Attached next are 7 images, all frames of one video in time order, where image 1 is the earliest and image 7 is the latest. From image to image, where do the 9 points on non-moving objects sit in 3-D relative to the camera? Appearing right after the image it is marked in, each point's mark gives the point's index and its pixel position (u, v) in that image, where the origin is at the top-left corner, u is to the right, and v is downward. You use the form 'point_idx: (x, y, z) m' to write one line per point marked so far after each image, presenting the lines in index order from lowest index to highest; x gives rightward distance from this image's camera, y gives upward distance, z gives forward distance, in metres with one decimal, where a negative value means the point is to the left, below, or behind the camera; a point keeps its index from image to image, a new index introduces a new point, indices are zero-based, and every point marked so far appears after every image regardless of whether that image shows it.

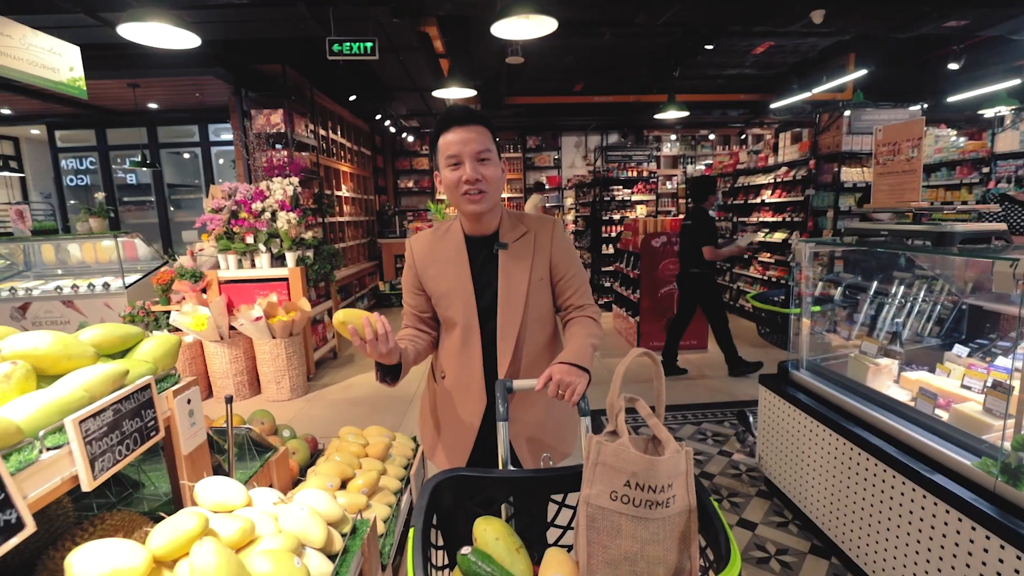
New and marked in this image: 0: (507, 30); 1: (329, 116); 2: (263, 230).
0: (0.0, +1.8, +3.4) m
1: (-2.4, +2.3, +6.5) m
2: (-2.2, +0.5, +4.4) m
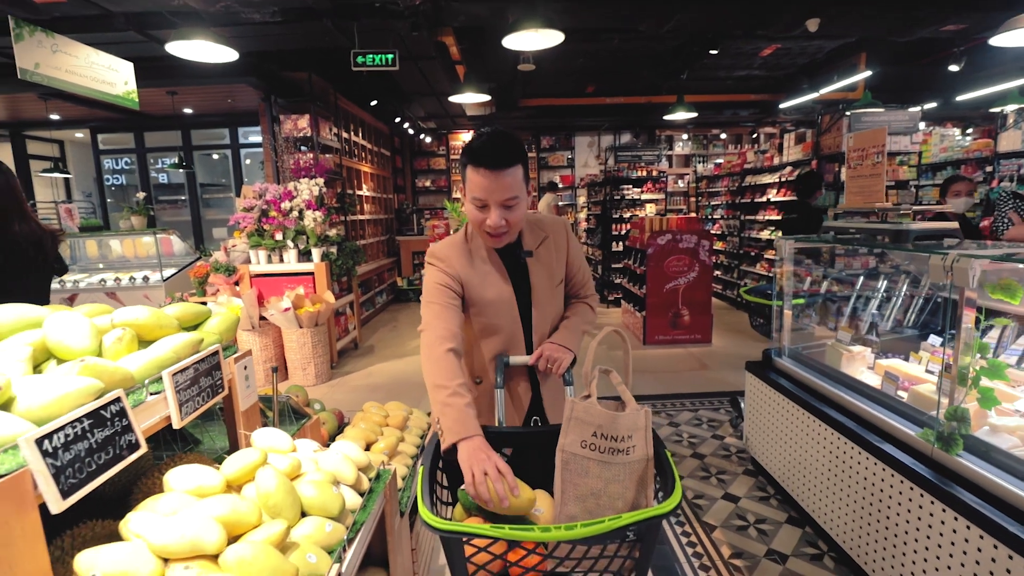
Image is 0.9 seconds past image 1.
0: (0.0, +1.8, +3.6) m
1: (-2.2, +2.3, +6.9) m
2: (-2.1, +0.6, +4.8) m
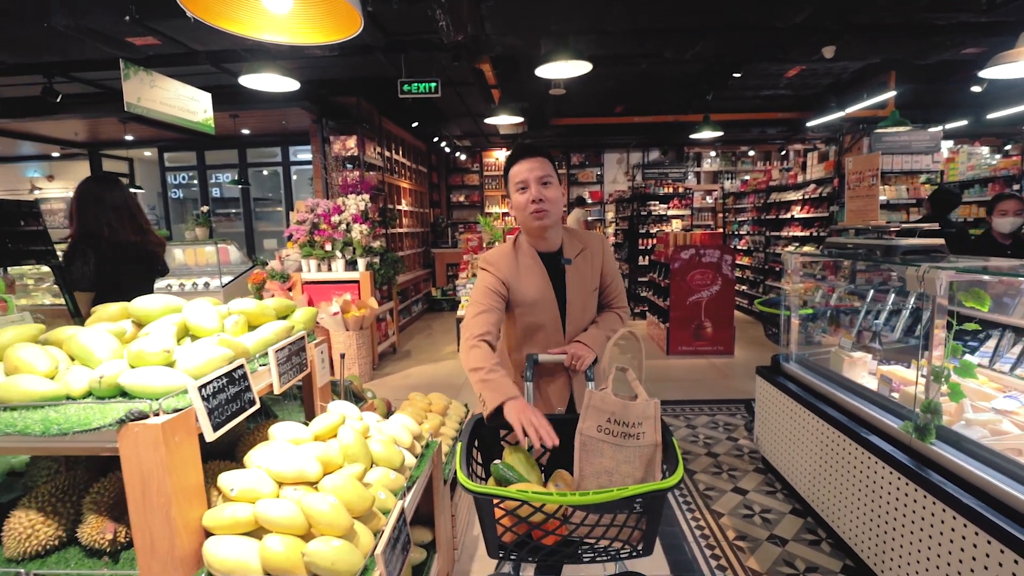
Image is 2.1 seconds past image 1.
0: (+0.3, +1.7, +4.0) m
1: (-1.8, +2.2, +7.3) m
2: (-1.8, +0.5, +5.2) m
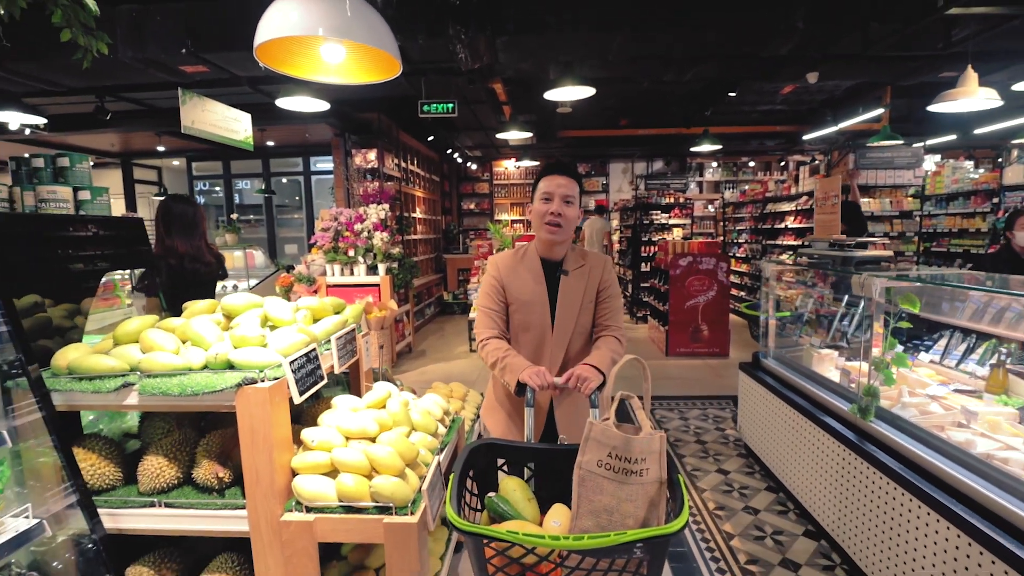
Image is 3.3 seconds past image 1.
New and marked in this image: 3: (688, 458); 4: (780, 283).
0: (+0.4, +1.7, +4.4) m
1: (-1.6, +2.1, +7.8) m
2: (-1.7, +0.5, +5.6) m
3: (+1.2, -1.2, +3.5) m
4: (+1.8, 0.0, +3.4) m
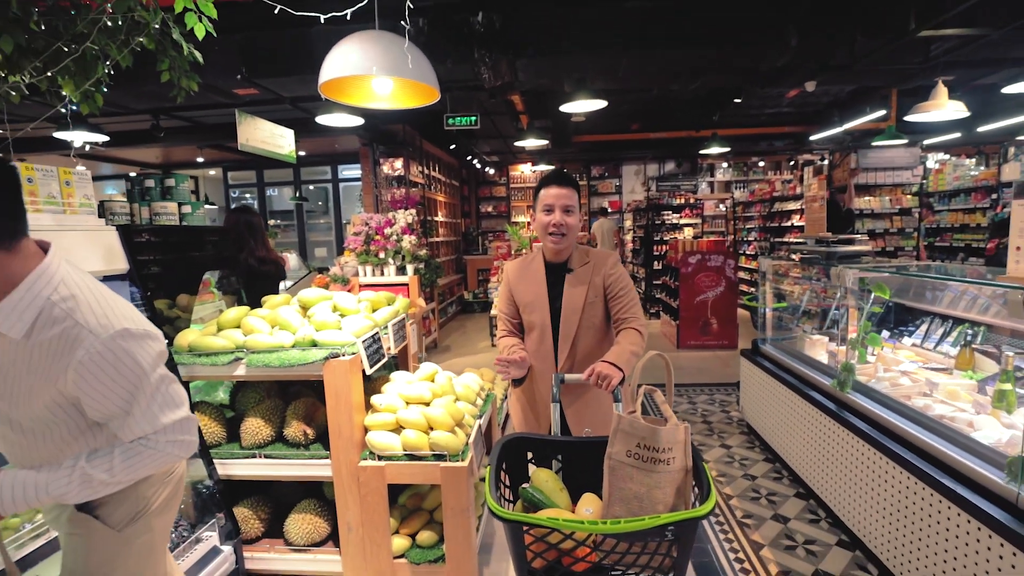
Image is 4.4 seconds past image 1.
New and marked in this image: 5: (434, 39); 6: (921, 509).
0: (+0.6, +1.7, +4.8) m
1: (-1.4, +2.1, +8.2) m
2: (-1.5, +0.5, +6.1) m
3: (+1.4, -1.1, +3.9) m
4: (+2.0, +0.1, +3.8) m
5: (-0.6, +2.0, +4.0) m
6: (+1.7, -0.9, +2.0) m
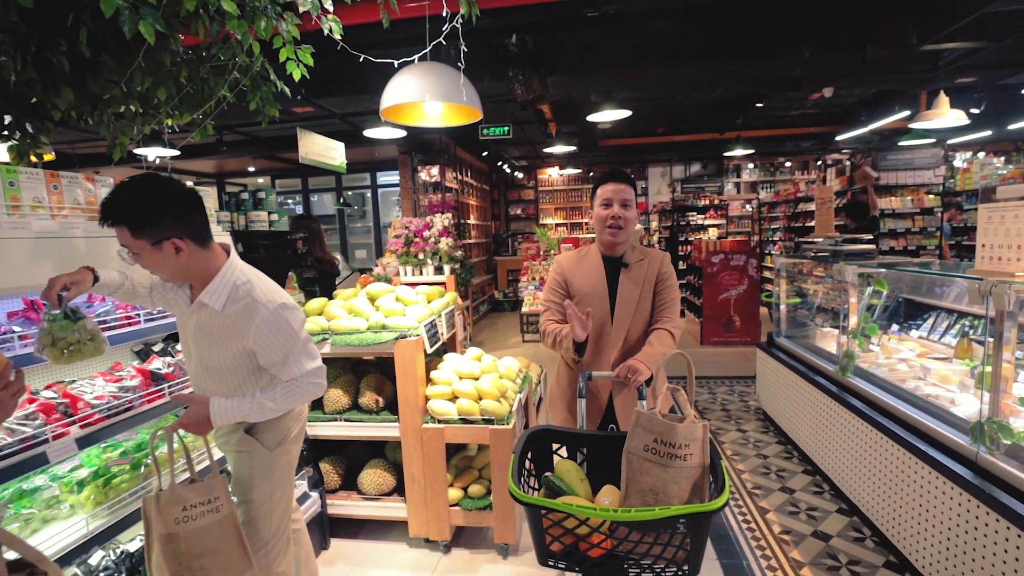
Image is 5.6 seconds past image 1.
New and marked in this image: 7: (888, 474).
0: (+0.9, +1.8, +5.2) m
1: (-0.8, +2.2, +8.7) m
2: (-1.1, +0.5, +6.5) m
3: (+1.7, -1.1, +4.2) m
4: (+2.3, +0.1, +4.1) m
5: (-0.3, +2.0, +4.5) m
6: (+1.8, -0.9, +2.3) m
7: (+1.9, -0.9, +2.5) m
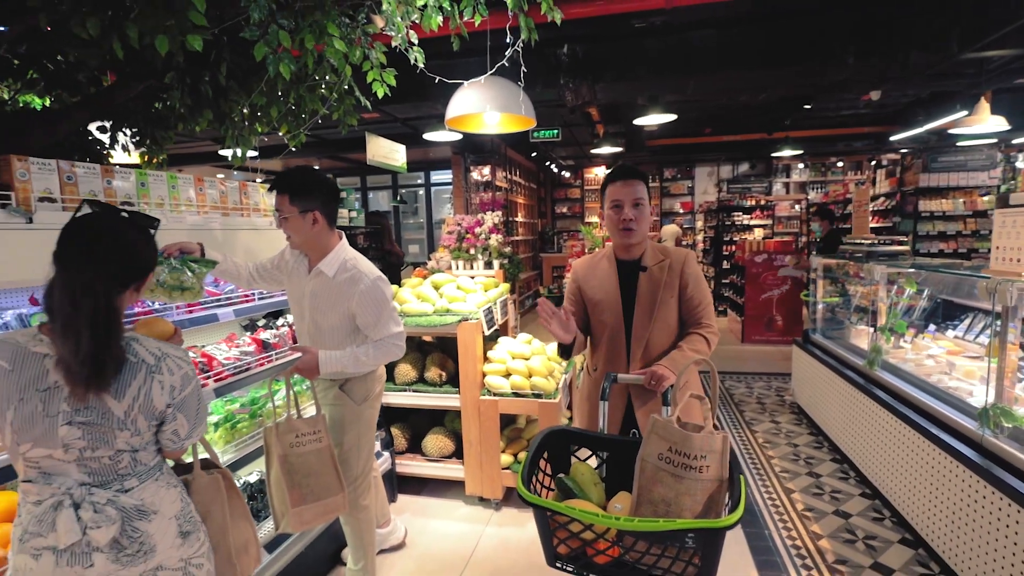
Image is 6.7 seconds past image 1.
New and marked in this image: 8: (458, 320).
0: (+1.4, +1.8, +5.4) m
1: (0.0, +2.3, +9.1) m
2: (-0.4, +0.6, +6.9) m
3: (+2.1, -1.1, +4.4) m
4: (+2.7, +0.1, +4.2) m
5: (+0.1, +2.1, +4.8) m
6: (+2.1, -0.9, +2.5) m
7: (+2.1, -0.9, +2.6) m
8: (-0.3, -0.2, +2.8) m
